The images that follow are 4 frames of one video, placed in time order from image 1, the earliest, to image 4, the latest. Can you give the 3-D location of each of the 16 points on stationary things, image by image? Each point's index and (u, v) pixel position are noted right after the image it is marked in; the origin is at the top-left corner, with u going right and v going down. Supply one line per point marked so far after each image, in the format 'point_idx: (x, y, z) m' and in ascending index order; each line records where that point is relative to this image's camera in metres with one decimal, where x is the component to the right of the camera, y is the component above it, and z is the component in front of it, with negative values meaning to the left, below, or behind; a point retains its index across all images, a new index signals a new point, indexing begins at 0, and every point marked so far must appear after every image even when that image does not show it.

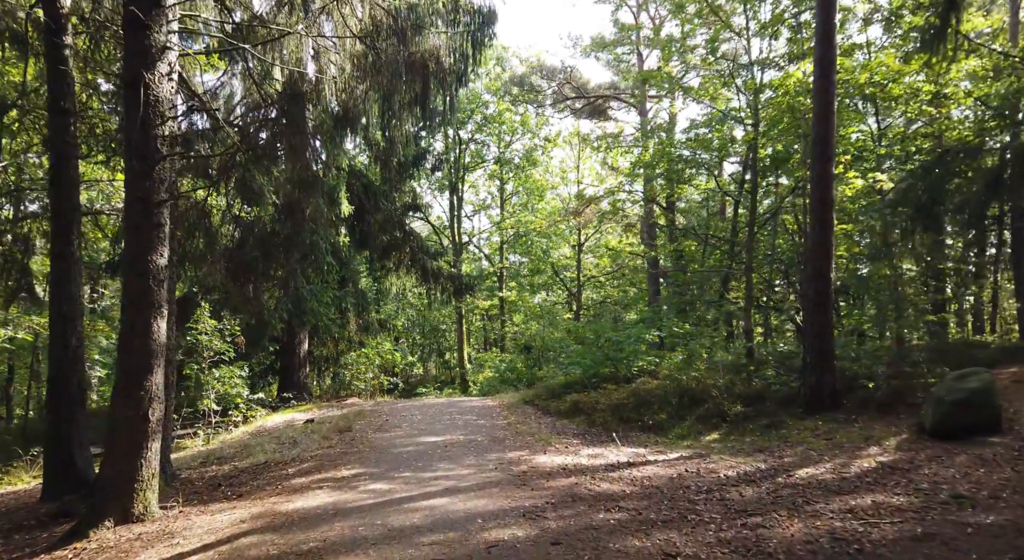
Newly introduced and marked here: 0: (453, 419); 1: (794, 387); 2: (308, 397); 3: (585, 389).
0: (-0.9, -2.2, +11.5) m
1: (+3.9, -1.5, +10.2) m
2: (-4.8, -2.8, +17.4) m
3: (+1.4, -2.1, +14.1) m
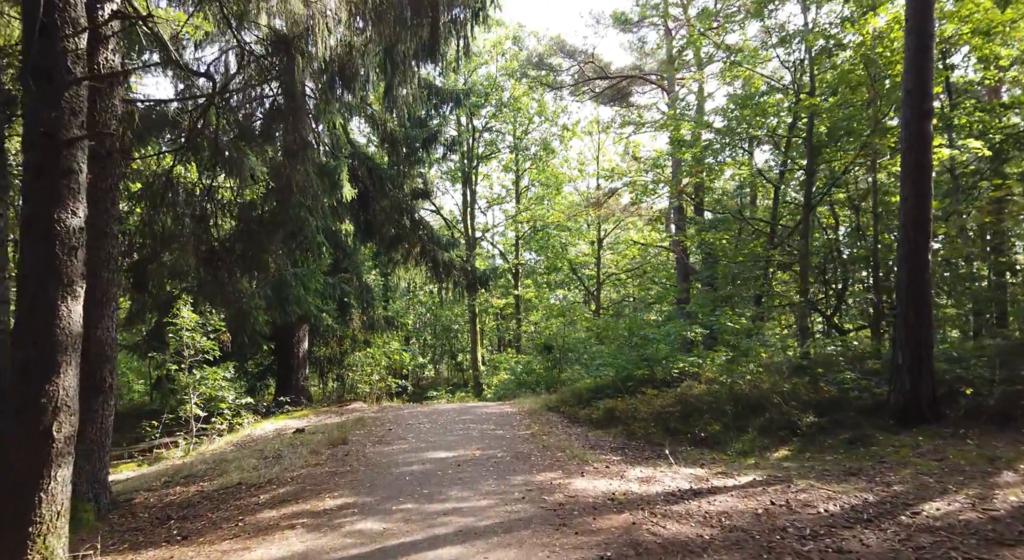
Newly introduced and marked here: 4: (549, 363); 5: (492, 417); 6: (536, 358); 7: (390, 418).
0: (-0.6, -2.0, +9.9) m
1: (+4.2, -1.3, +8.5) m
2: (-4.4, -2.6, +15.8) m
3: (+1.8, -2.0, +12.4) m
4: (+1.0, -2.2, +19.6) m
5: (-0.3, -2.1, +11.3) m
6: (+0.7, -2.1, +20.0) m
7: (-1.9, -2.2, +11.6) m
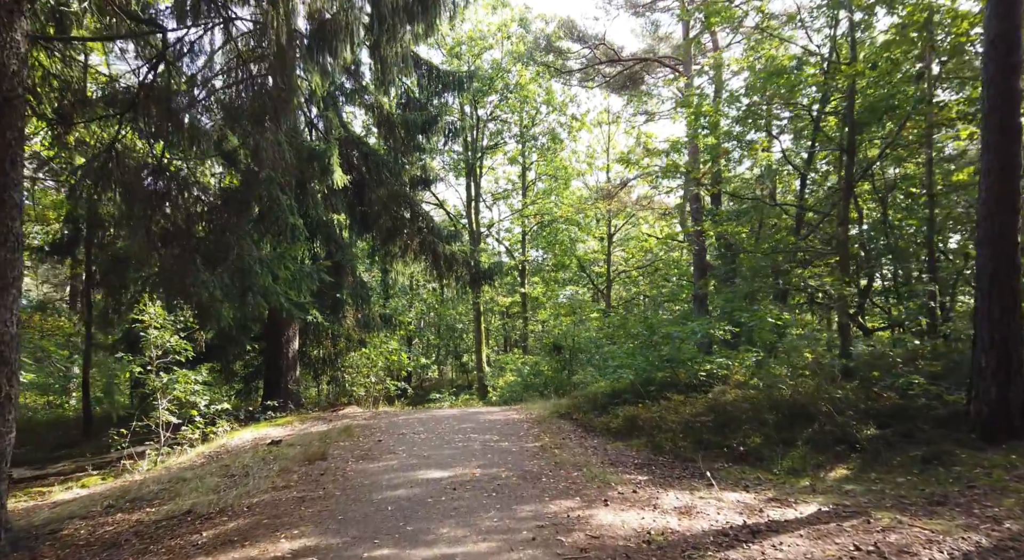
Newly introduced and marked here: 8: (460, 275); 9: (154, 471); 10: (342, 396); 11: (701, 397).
0: (-0.5, -1.9, +8.7) m
1: (+4.3, -1.2, +7.2) m
2: (-4.3, -2.5, +14.6) m
3: (+1.9, -1.8, +11.2) m
4: (+1.2, -2.1, +18.3) m
5: (-0.2, -2.0, +10.0) m
6: (+0.8, -2.0, +18.7) m
7: (-1.8, -2.1, +10.3) m
8: (-1.2, +0.1, +17.2) m
9: (-4.4, -2.3, +8.8) m
10: (-4.0, -2.7, +17.2) m
11: (+2.4, -1.5, +9.2) m
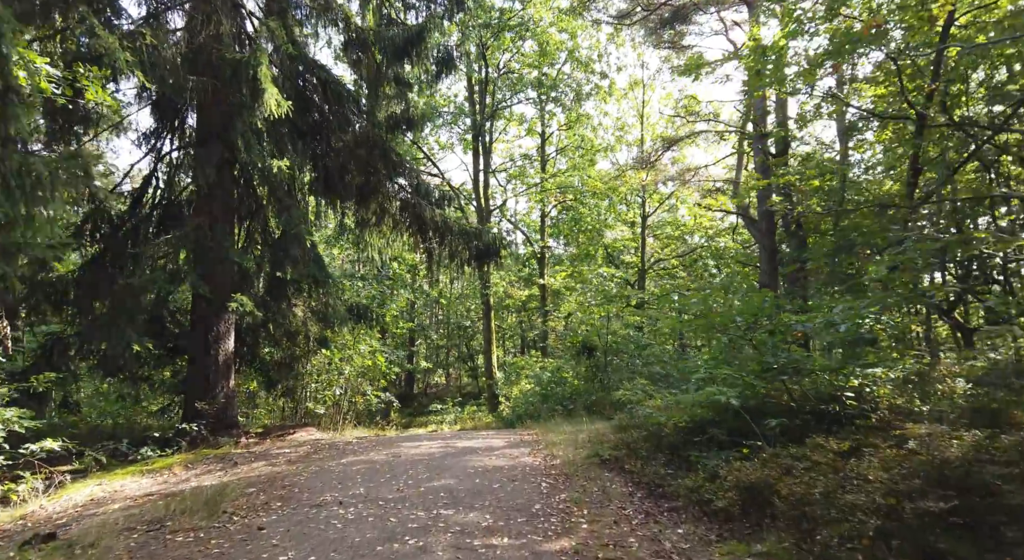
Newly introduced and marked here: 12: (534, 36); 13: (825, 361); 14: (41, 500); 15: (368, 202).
0: (-0.5, -1.5, +4.5) m
1: (+4.3, -0.8, +2.9) m
2: (-4.1, -2.2, +10.5) m
3: (+2.0, -1.5, +6.9) m
4: (+1.5, -1.8, +14.1) m
5: (-0.1, -1.6, +5.9) m
6: (+1.1, -1.7, +14.5) m
7: (-1.8, -1.7, +6.2) m
8: (-0.9, +0.5, +13.1) m
9: (-4.3, -1.9, +4.8) m
10: (-3.8, -2.4, +13.2) m
11: (+2.4, -1.1, +4.9) m
12: (+0.5, +6.7, +19.6) m
13: (+2.9, -0.7, +6.5) m
14: (-4.0, -1.8, +6.0) m
15: (-2.3, +1.2, +11.5) m
